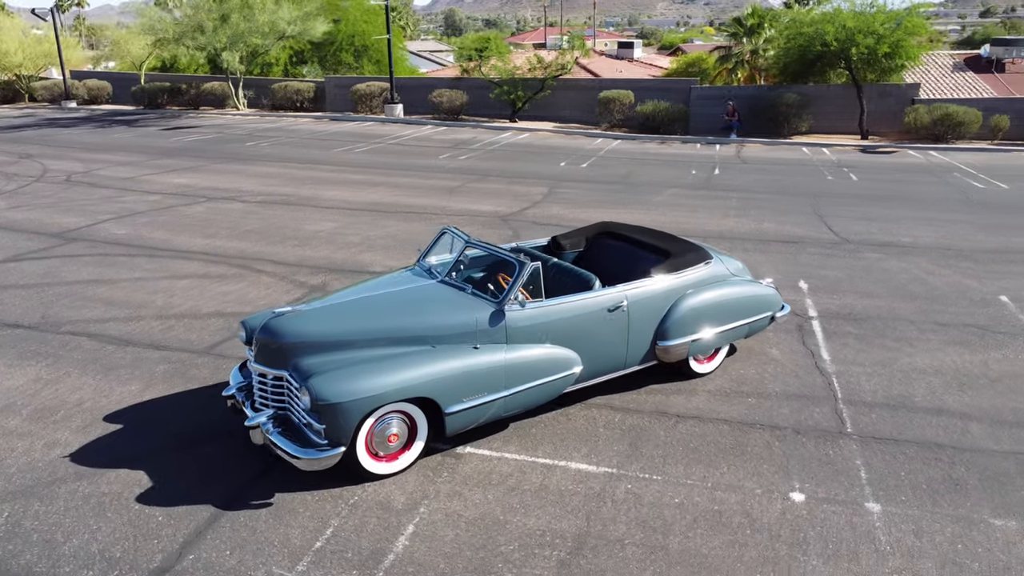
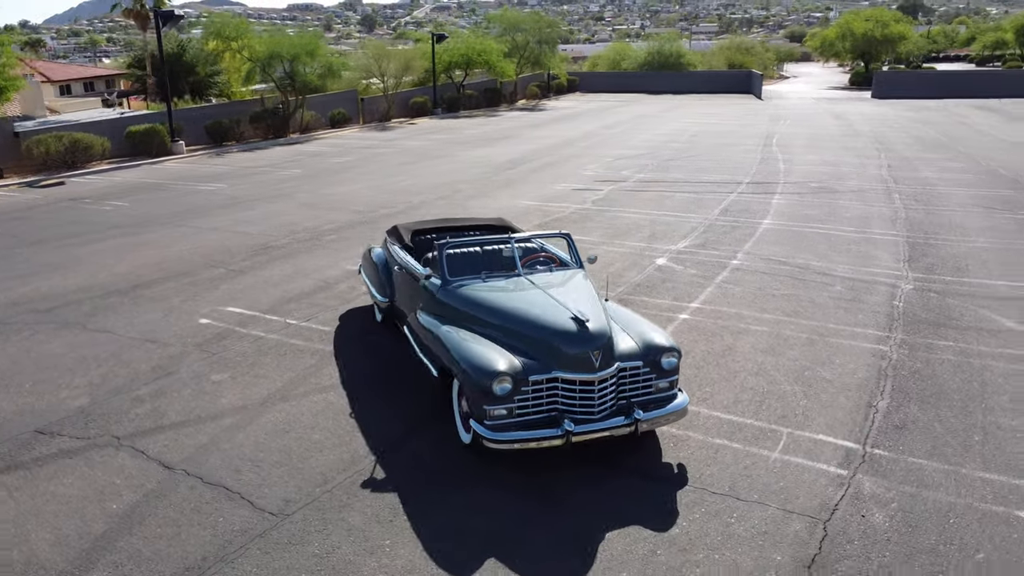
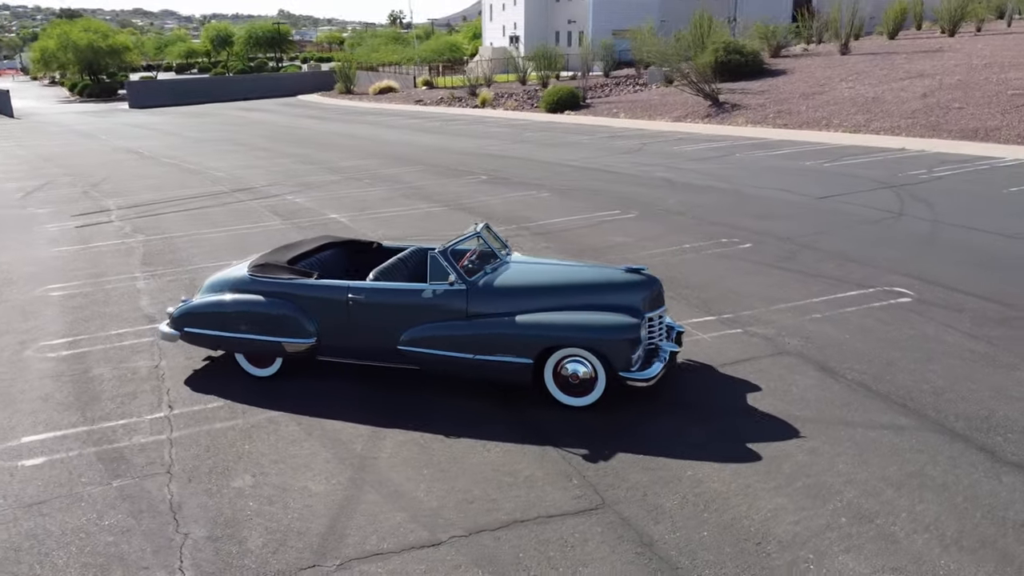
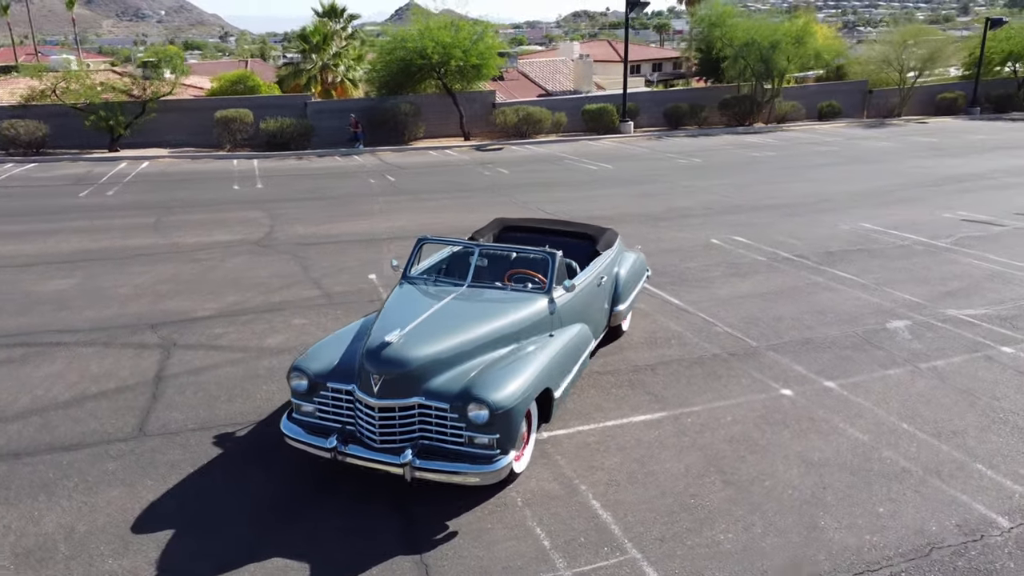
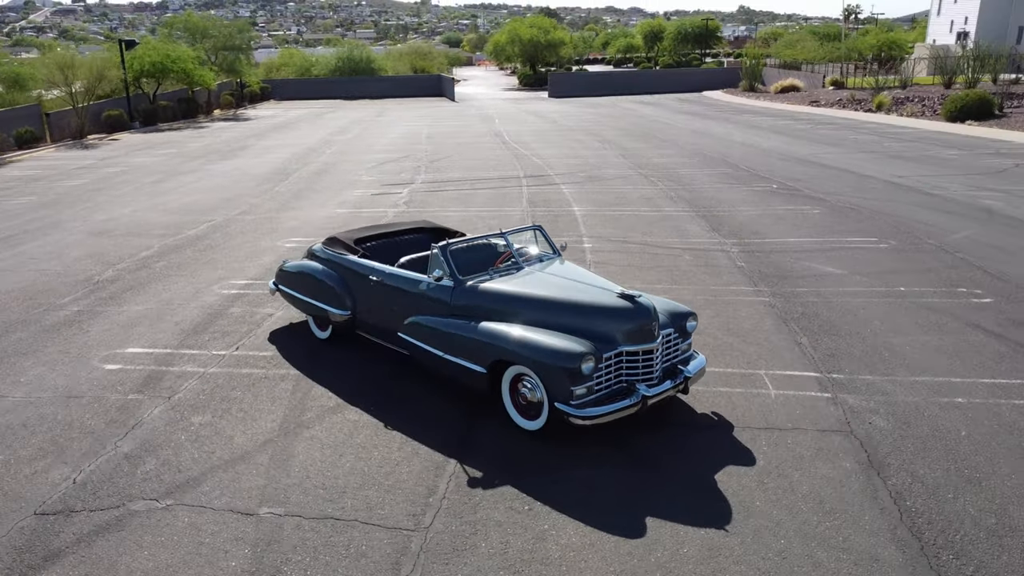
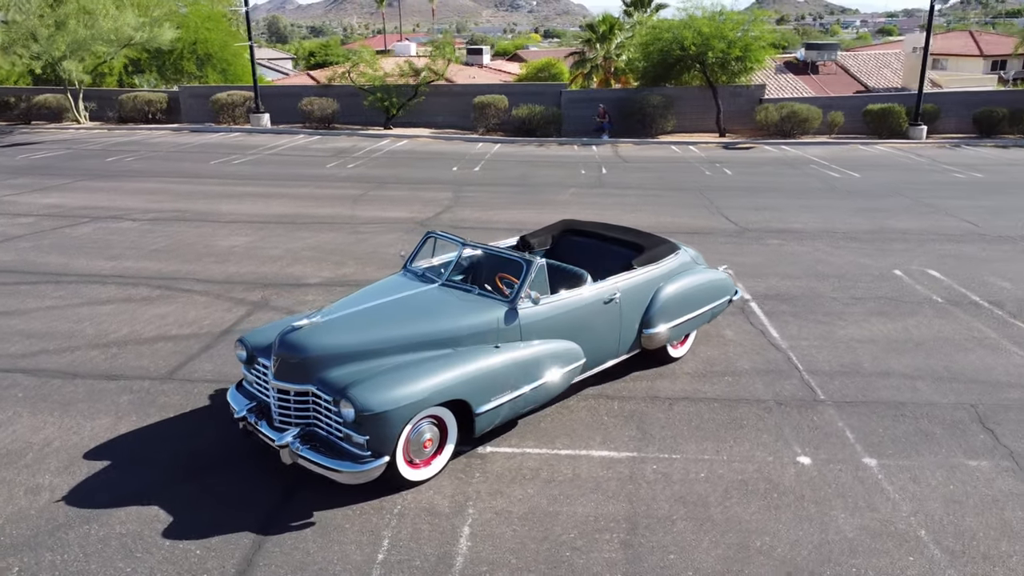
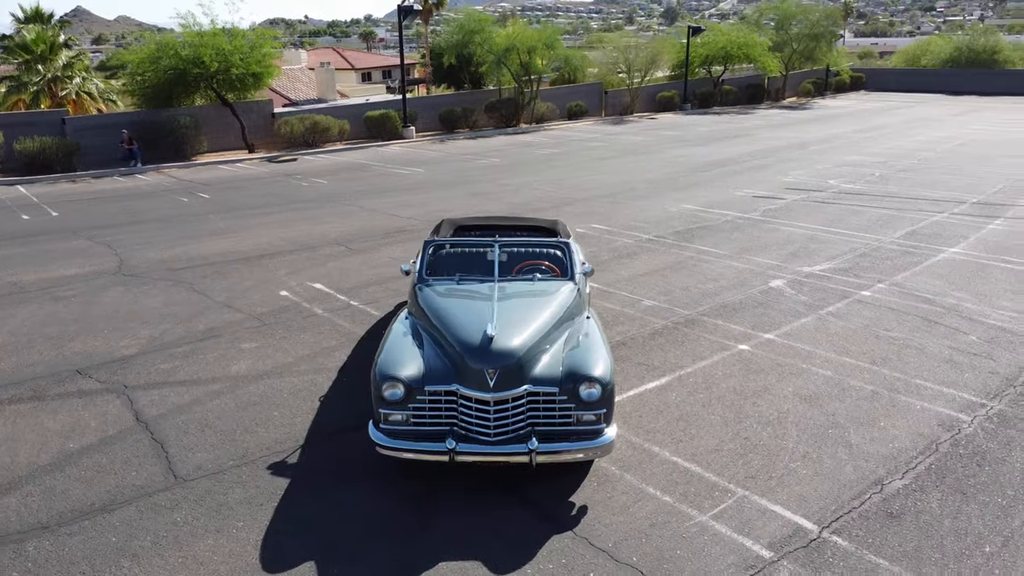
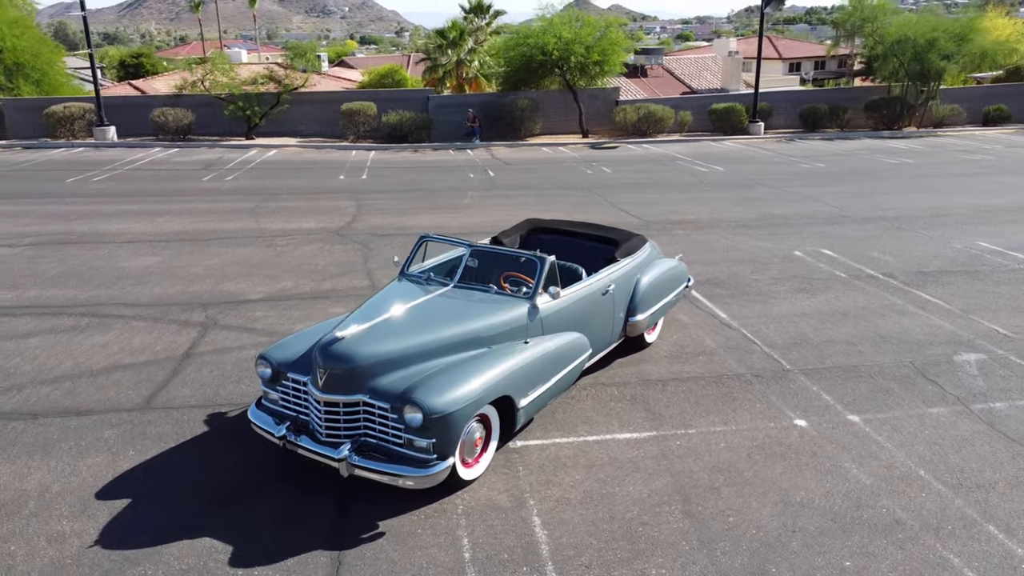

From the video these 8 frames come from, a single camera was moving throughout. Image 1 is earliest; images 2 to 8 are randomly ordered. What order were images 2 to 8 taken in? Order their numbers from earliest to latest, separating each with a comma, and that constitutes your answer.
6, 8, 4, 7, 2, 5, 3
